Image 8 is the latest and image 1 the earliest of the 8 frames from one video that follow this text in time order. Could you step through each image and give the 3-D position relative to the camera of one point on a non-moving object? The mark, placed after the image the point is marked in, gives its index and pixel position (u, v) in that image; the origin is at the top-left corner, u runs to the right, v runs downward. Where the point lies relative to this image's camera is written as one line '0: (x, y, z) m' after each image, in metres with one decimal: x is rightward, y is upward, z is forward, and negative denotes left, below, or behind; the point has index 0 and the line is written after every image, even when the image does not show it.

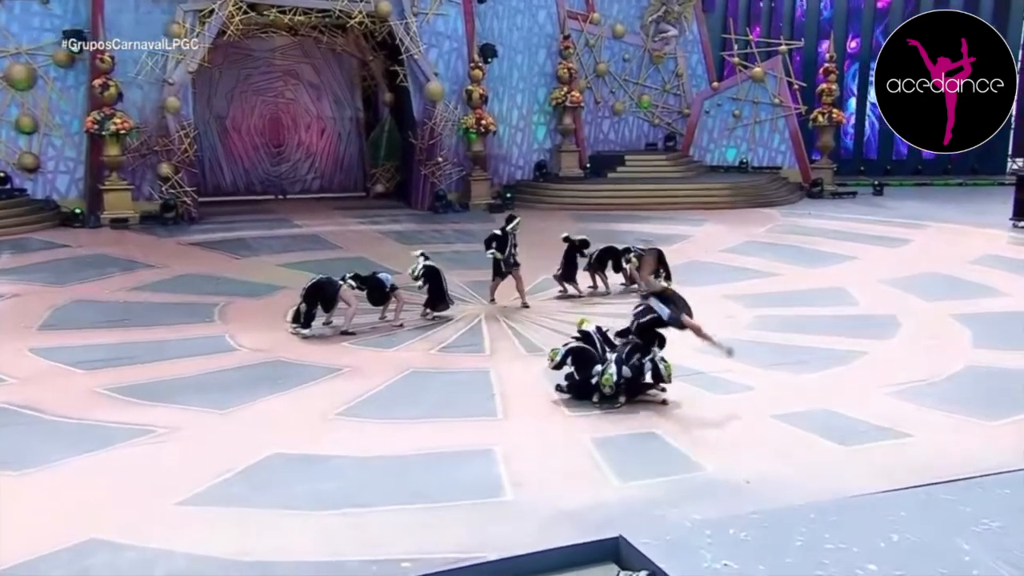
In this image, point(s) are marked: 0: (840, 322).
0: (+2.8, -0.3, +10.1) m
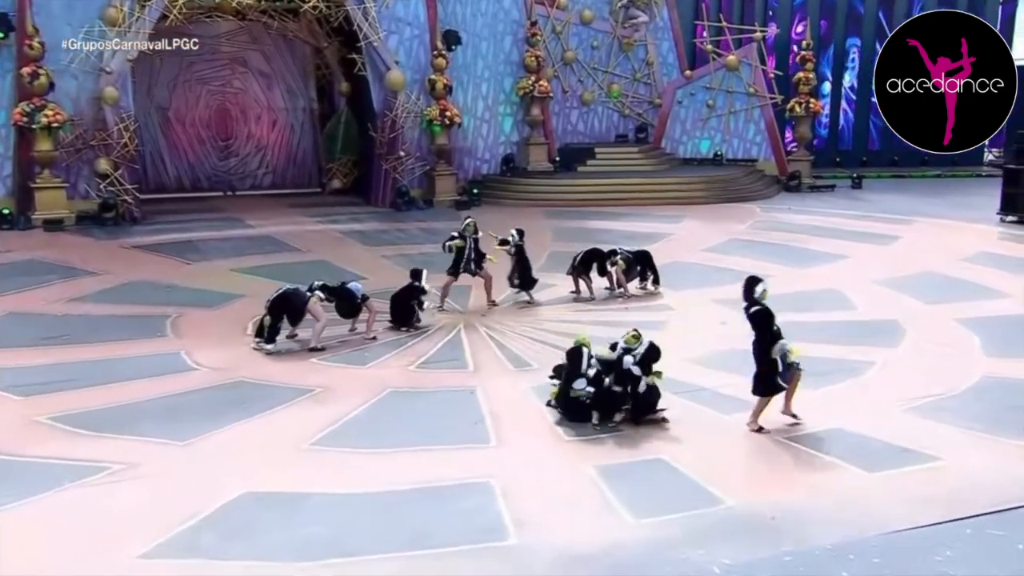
0: (+2.7, -0.3, +9.4) m
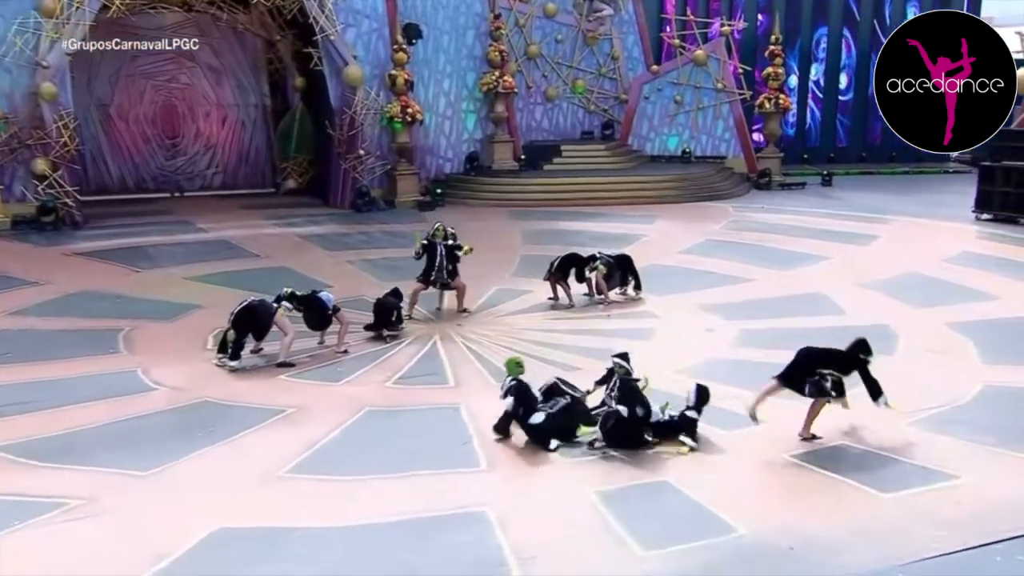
0: (+2.5, -0.4, +9.1) m
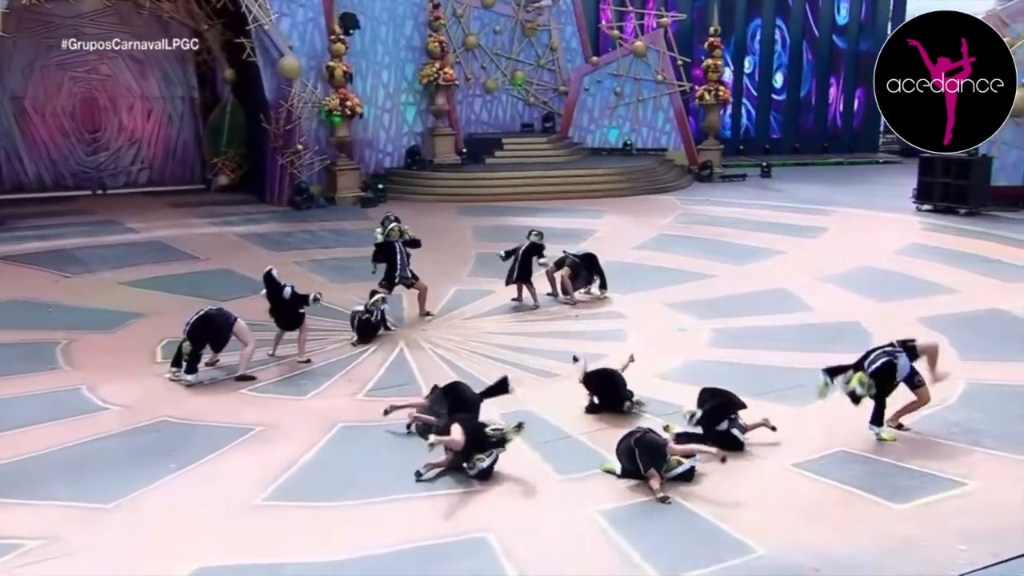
0: (+2.3, -0.4, +9.0) m
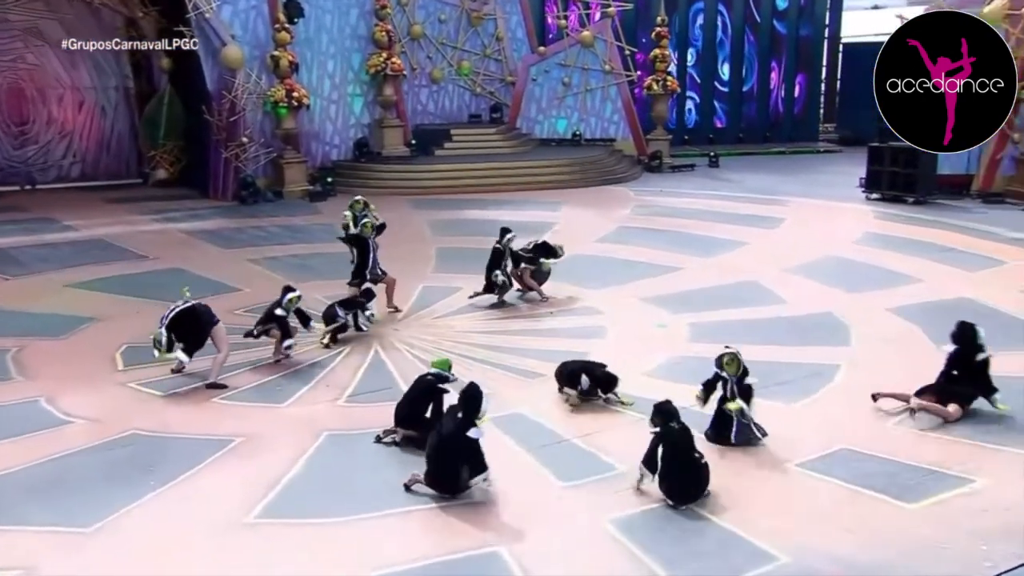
0: (+2.1, -0.3, +9.0) m
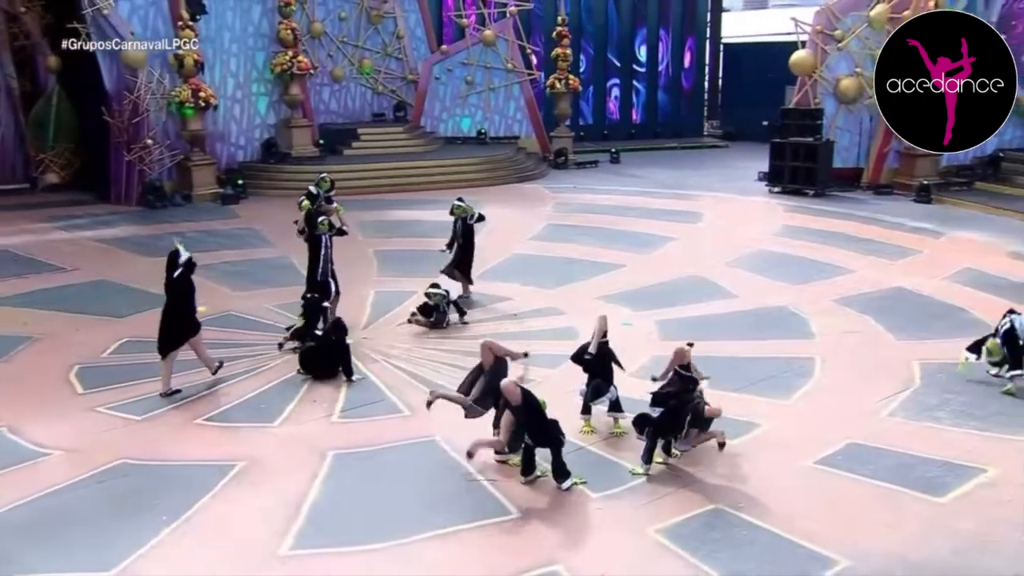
0: (+1.8, -0.3, +9.3) m
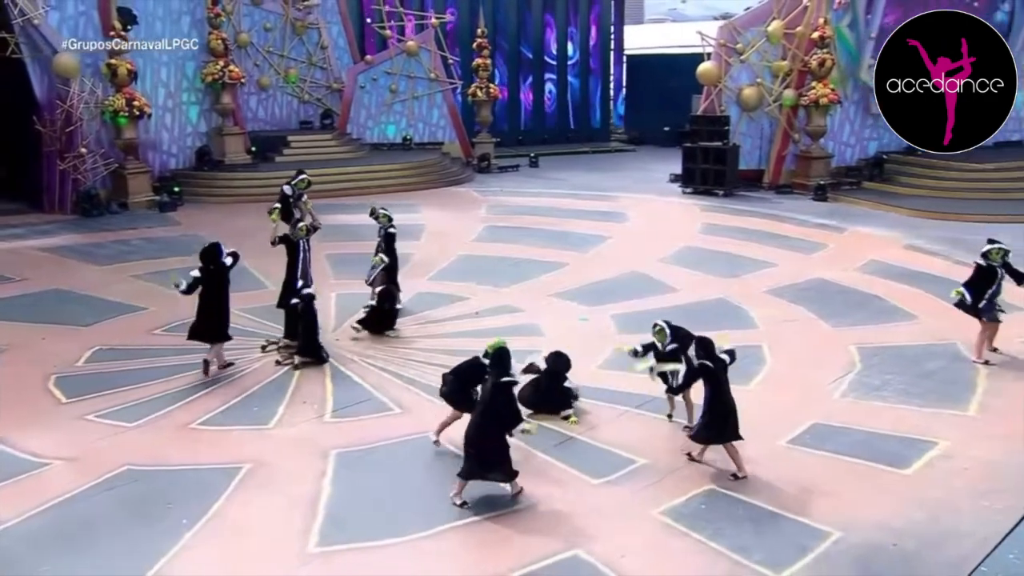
0: (+1.5, -0.2, +10.0) m
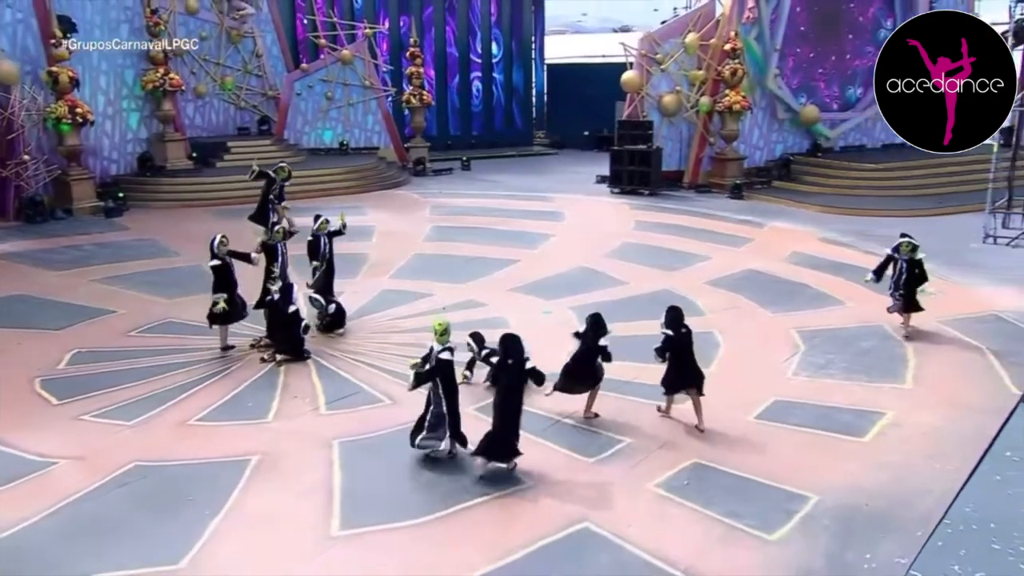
0: (+1.1, -0.1, +10.6) m
